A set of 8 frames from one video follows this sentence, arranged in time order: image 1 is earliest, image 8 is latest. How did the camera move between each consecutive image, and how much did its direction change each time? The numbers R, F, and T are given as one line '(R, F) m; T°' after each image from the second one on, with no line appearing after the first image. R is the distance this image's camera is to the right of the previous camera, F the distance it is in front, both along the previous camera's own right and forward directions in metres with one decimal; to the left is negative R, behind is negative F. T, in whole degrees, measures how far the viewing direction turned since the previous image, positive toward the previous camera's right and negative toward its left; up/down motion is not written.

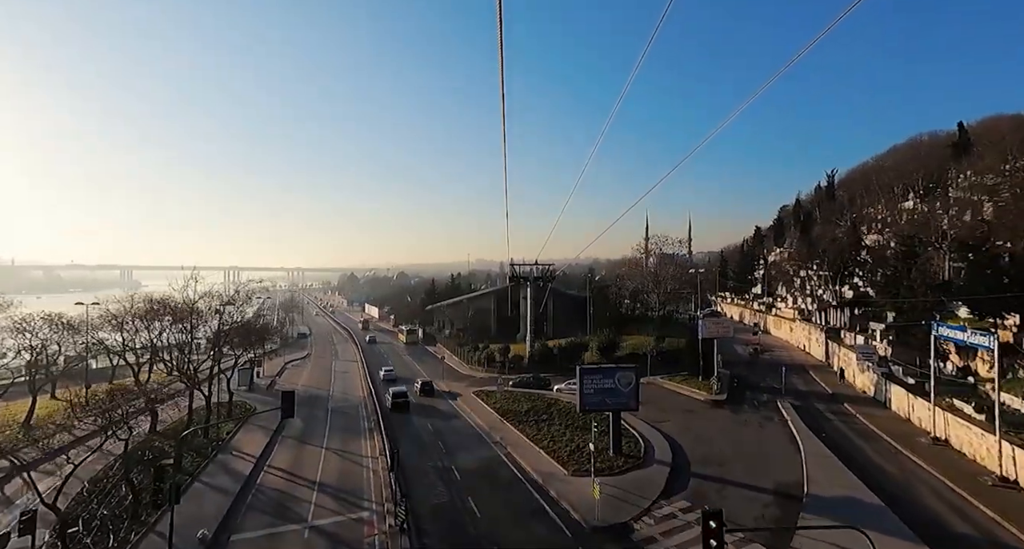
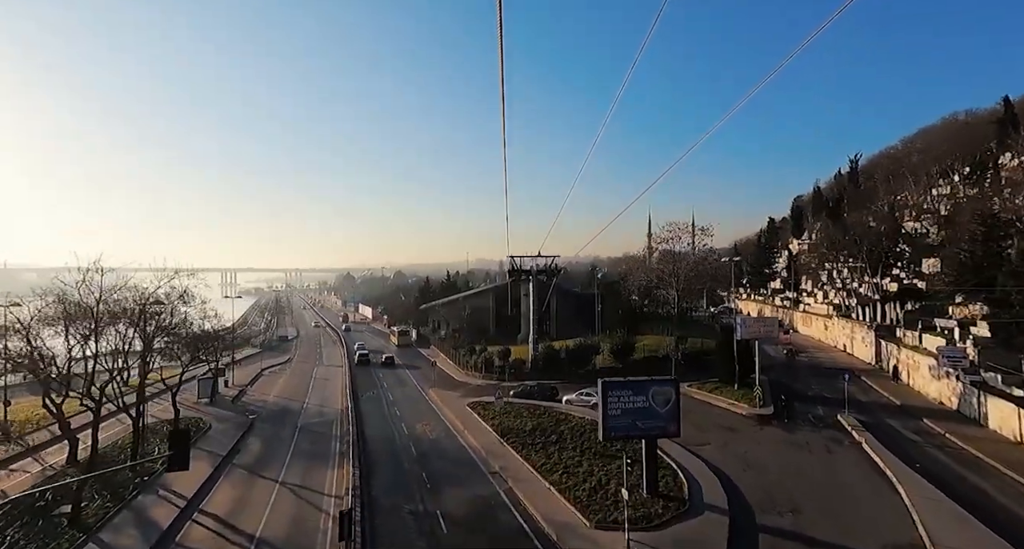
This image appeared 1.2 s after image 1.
(0.0, +5.8) m; 0°
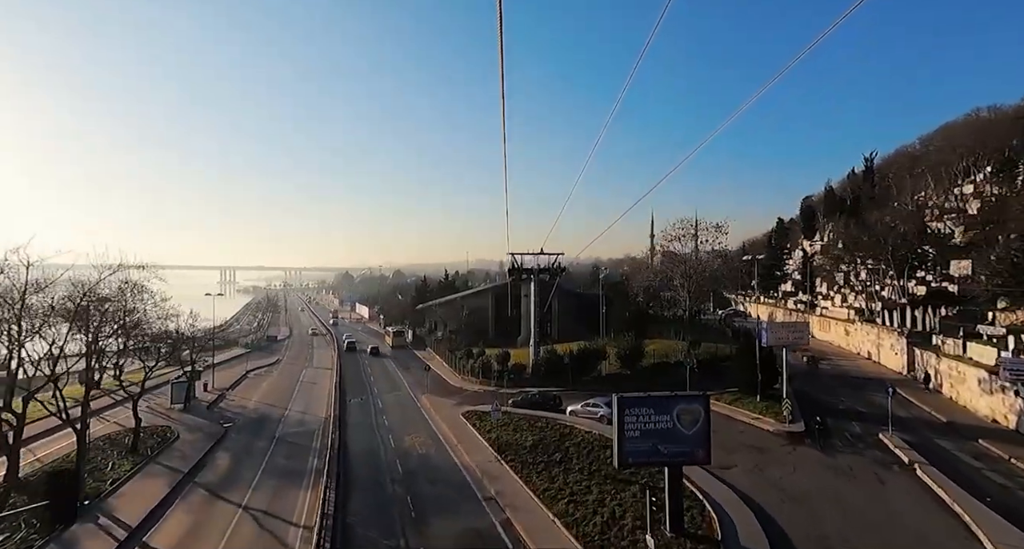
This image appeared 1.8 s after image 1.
(0.0, +3.0) m; 0°
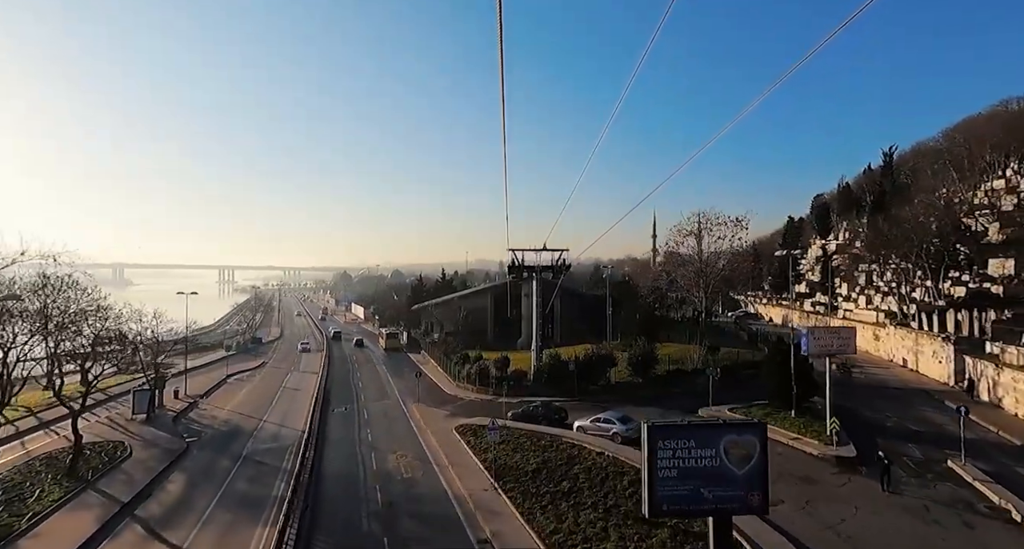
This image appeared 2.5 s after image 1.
(0.0, +3.5) m; 0°
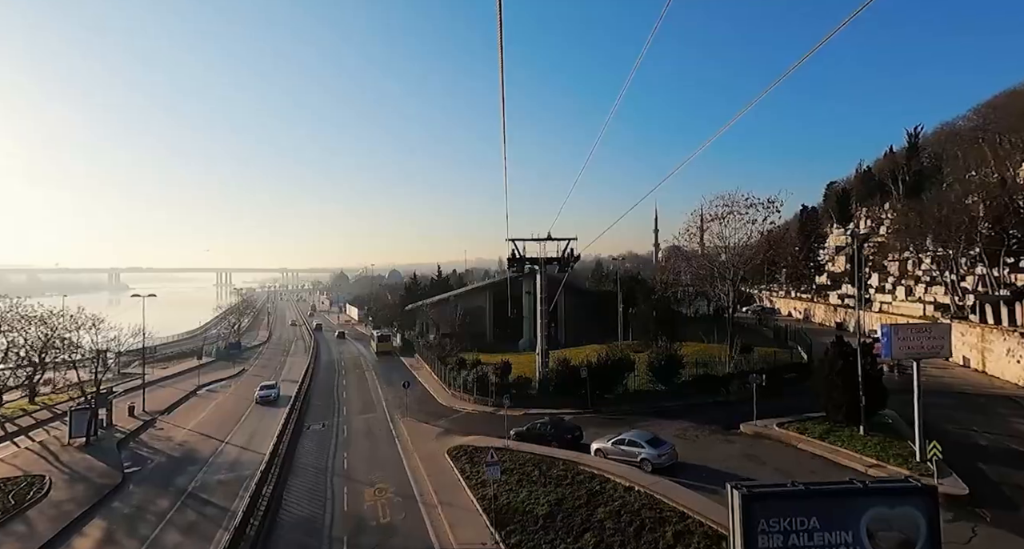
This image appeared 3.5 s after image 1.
(-0.1, +4.7) m; 0°
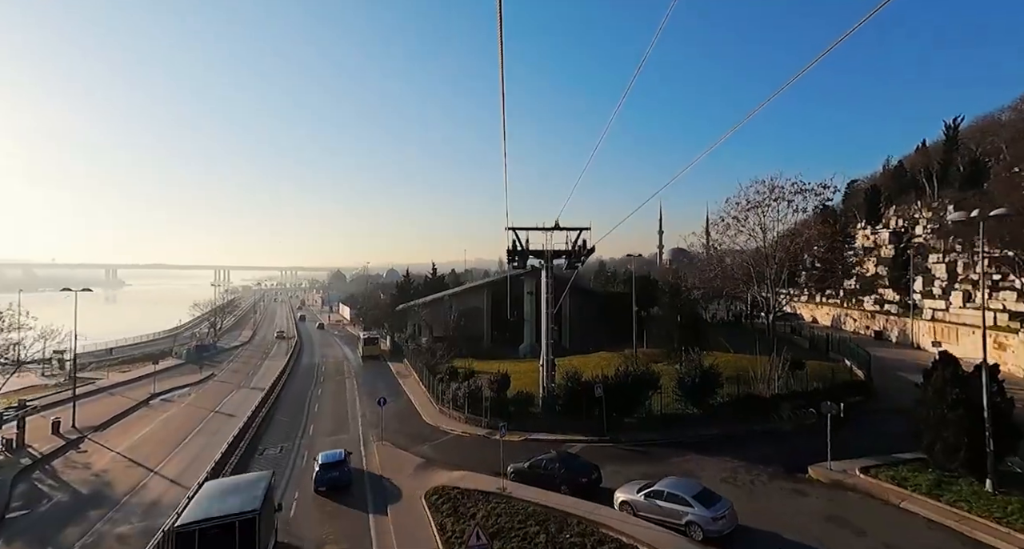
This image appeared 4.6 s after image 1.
(0.0, +5.4) m; 0°
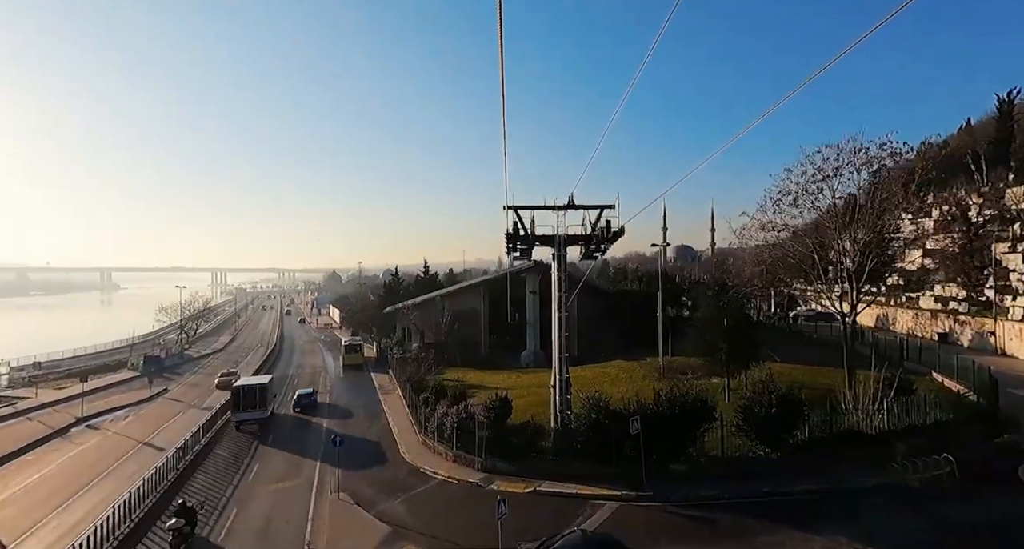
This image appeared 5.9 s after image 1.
(-0.1, +6.7) m; 0°
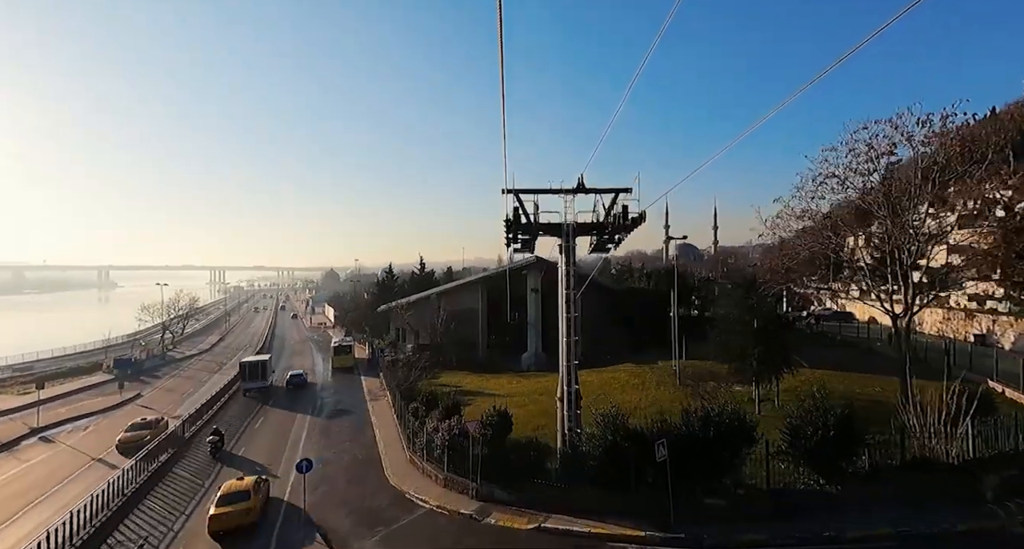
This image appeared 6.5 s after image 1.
(0.0, +3.0) m; 0°
